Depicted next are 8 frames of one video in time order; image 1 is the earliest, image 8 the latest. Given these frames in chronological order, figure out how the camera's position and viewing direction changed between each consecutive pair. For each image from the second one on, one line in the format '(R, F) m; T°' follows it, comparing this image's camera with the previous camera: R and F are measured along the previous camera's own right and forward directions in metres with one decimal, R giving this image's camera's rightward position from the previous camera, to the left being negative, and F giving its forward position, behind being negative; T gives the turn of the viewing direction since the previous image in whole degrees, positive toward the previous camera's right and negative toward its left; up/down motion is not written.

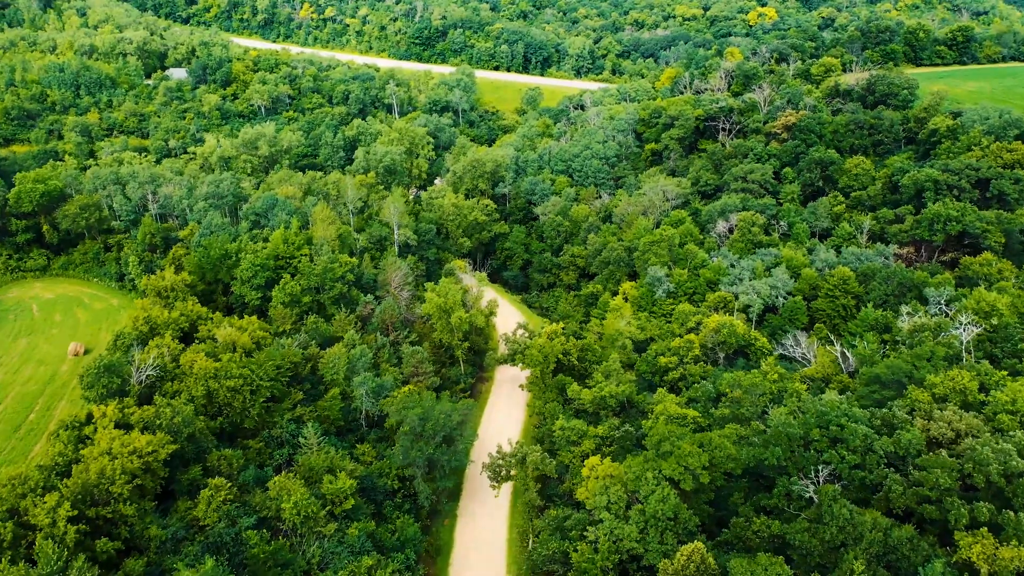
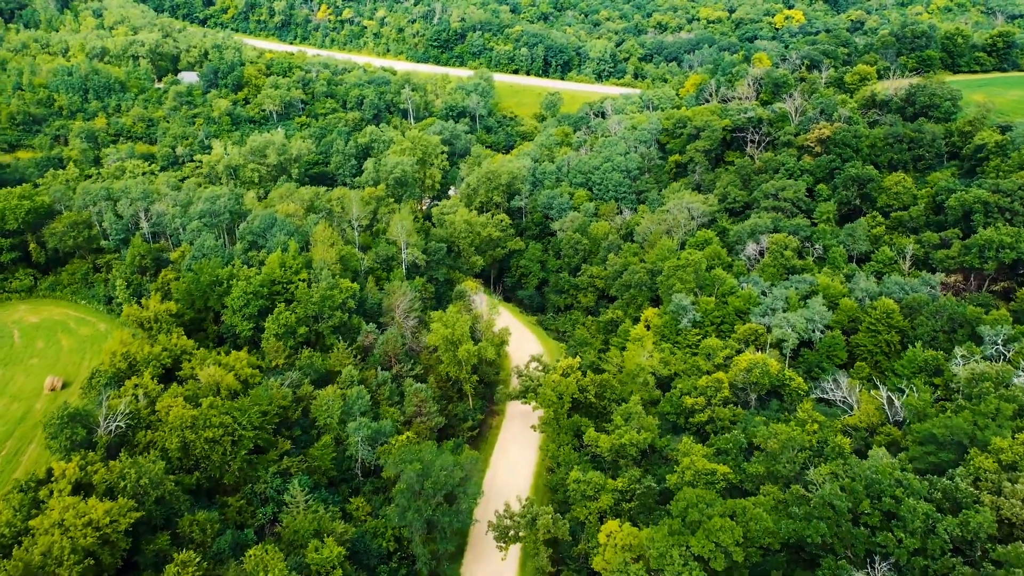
(+0.4, +4.9) m; -1°
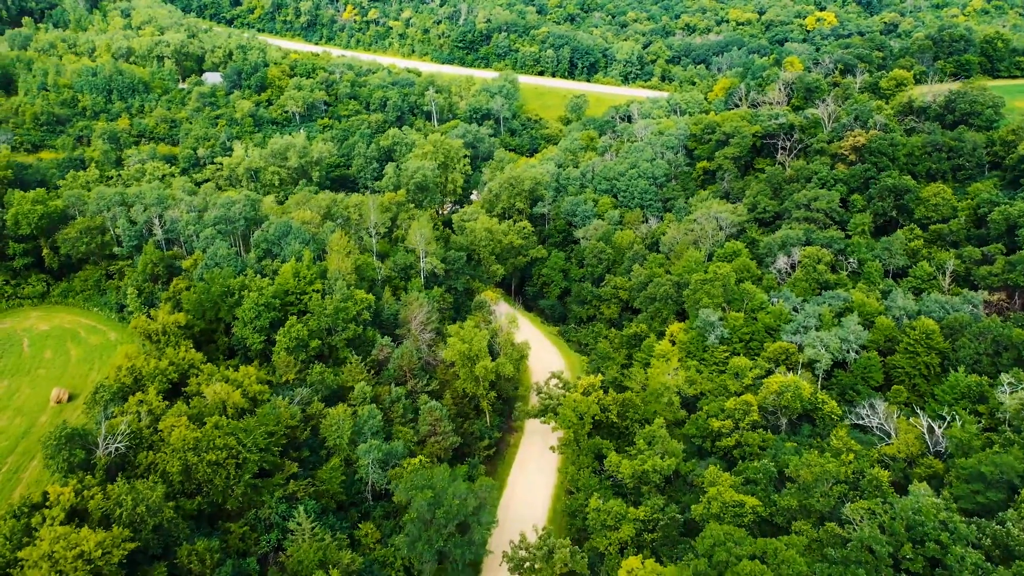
(+0.2, +2.3) m; -2°
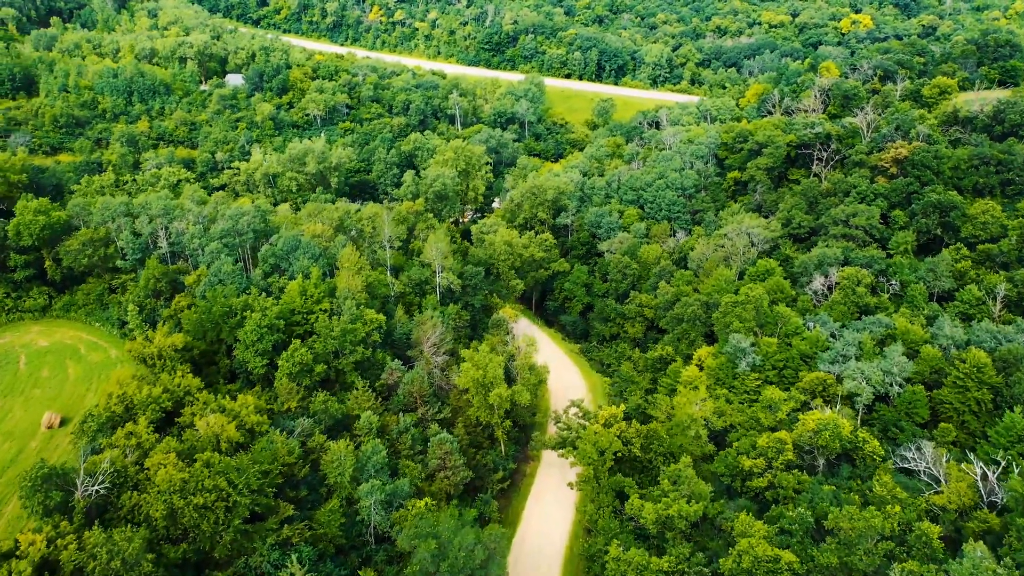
(+0.4, +3.5) m; -2°
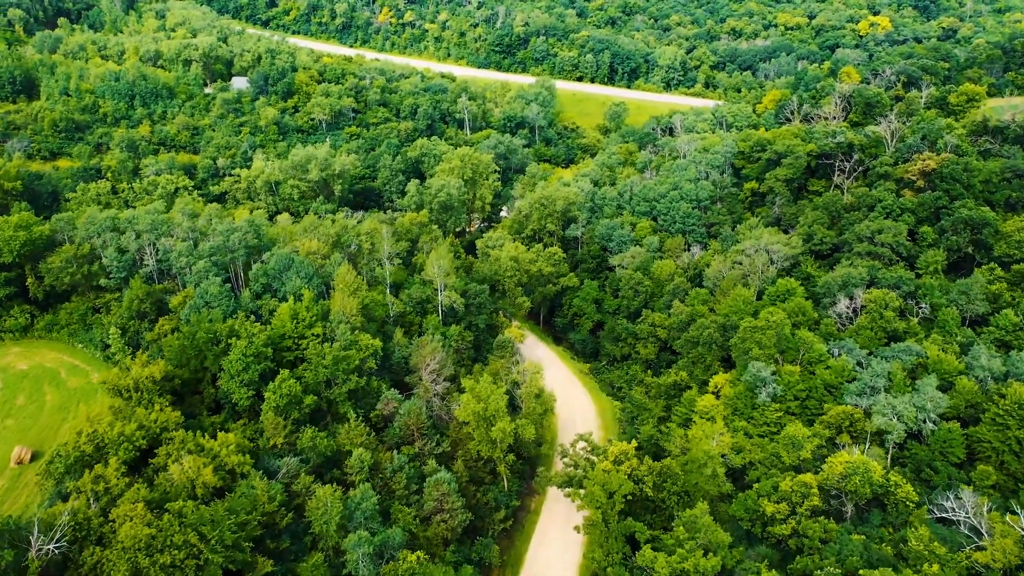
(+0.4, +3.6) m; -1°
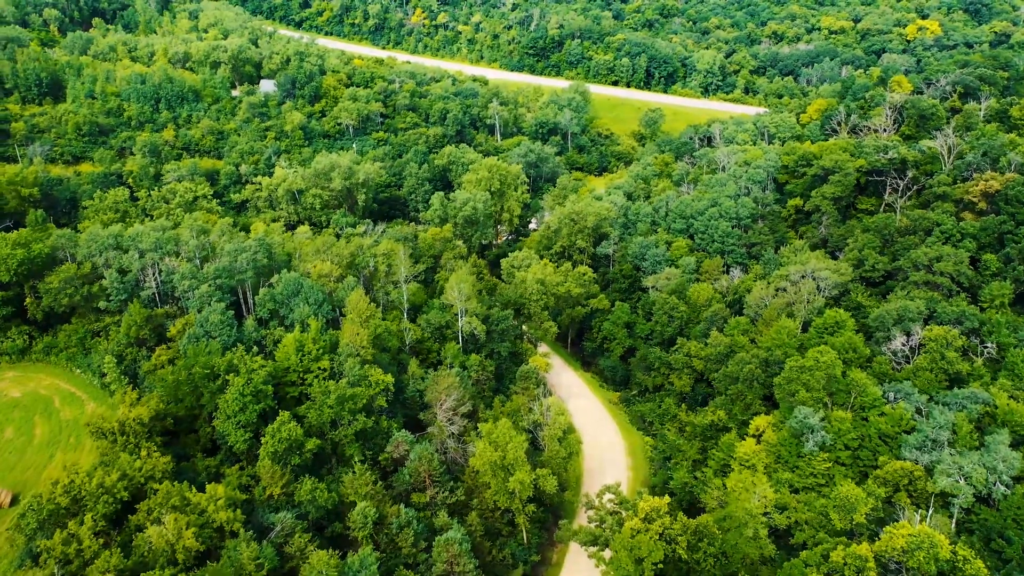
(+0.4, +4.5) m; -2°
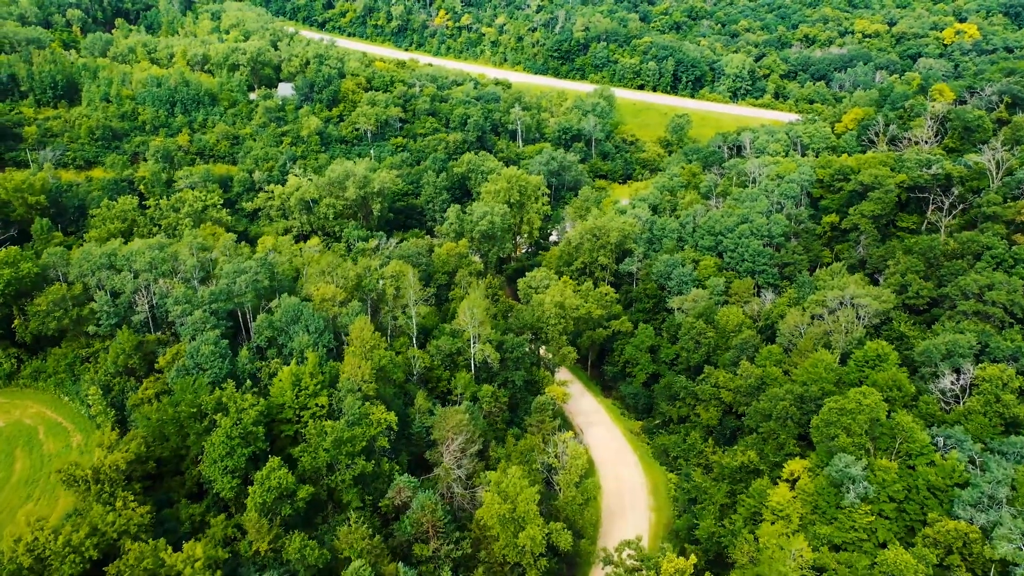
(+0.4, +4.0) m; -2°
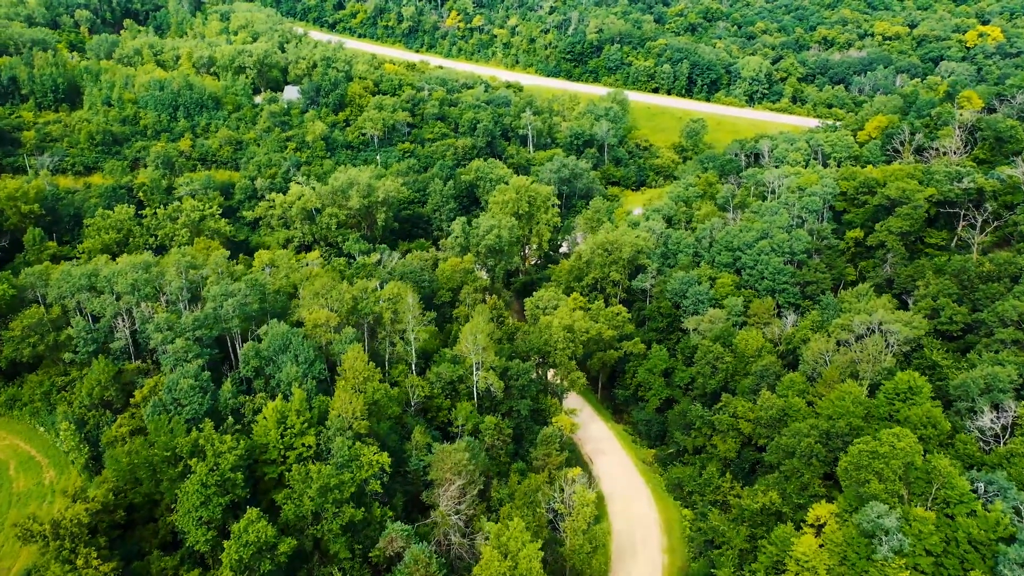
(+0.4, +3.6) m; -1°
